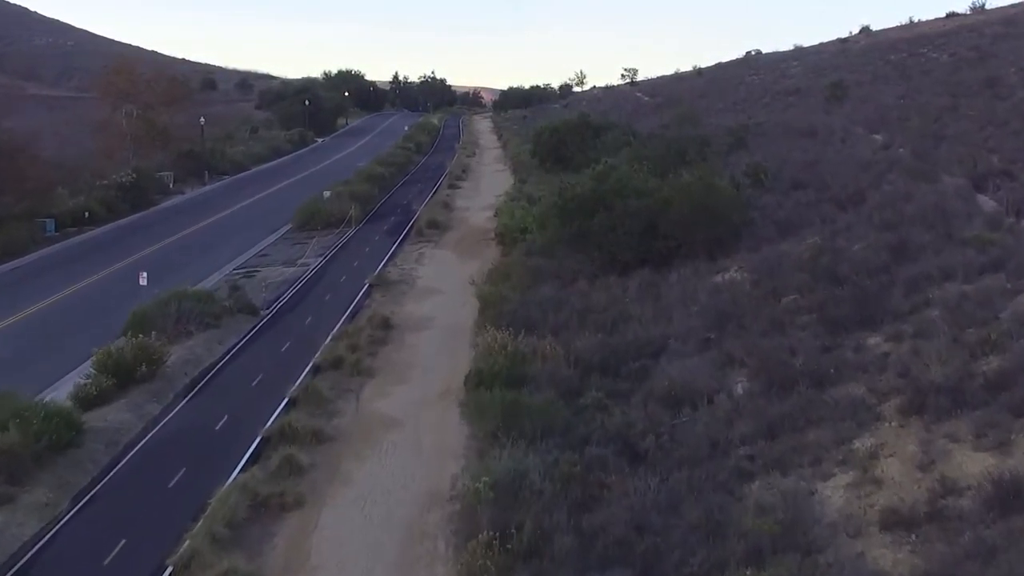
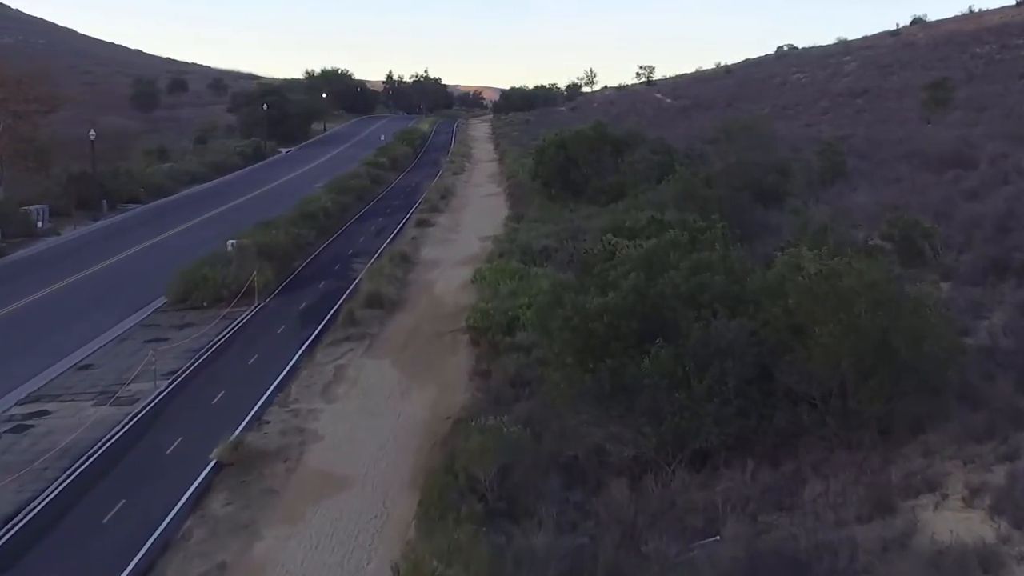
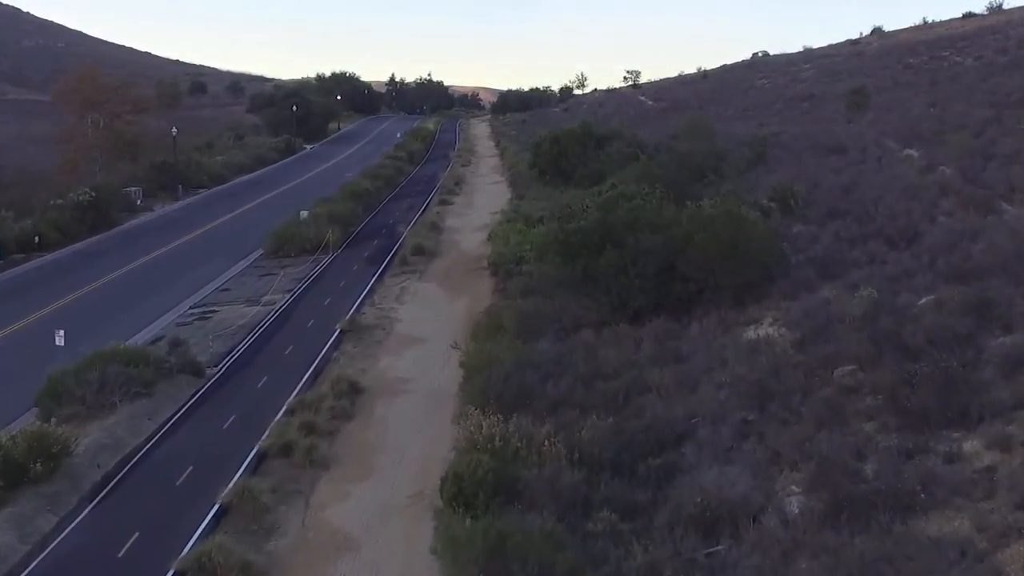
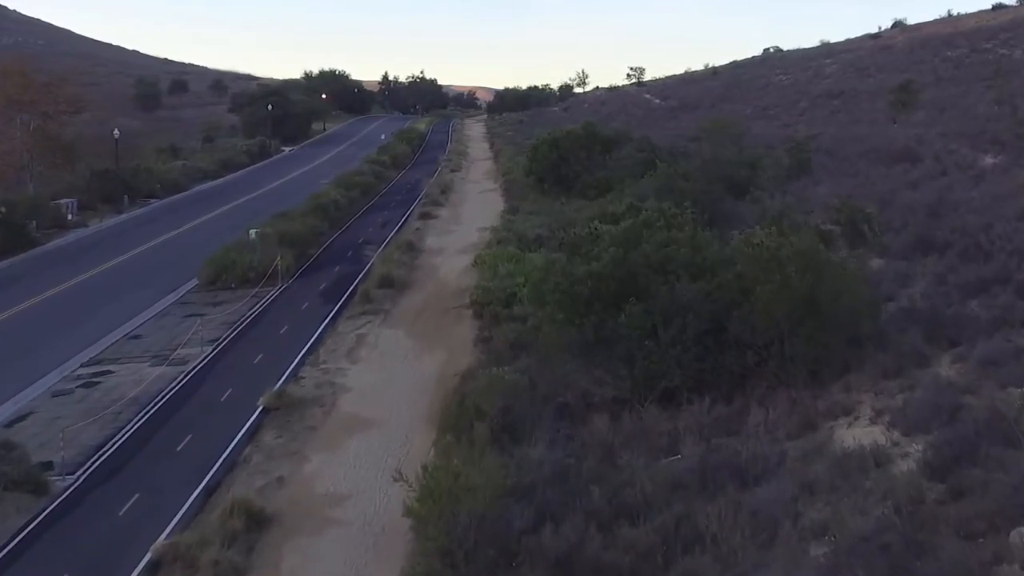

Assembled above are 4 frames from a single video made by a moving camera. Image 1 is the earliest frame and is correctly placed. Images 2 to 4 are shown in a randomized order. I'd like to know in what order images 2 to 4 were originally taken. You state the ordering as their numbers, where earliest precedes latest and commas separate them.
3, 4, 2
